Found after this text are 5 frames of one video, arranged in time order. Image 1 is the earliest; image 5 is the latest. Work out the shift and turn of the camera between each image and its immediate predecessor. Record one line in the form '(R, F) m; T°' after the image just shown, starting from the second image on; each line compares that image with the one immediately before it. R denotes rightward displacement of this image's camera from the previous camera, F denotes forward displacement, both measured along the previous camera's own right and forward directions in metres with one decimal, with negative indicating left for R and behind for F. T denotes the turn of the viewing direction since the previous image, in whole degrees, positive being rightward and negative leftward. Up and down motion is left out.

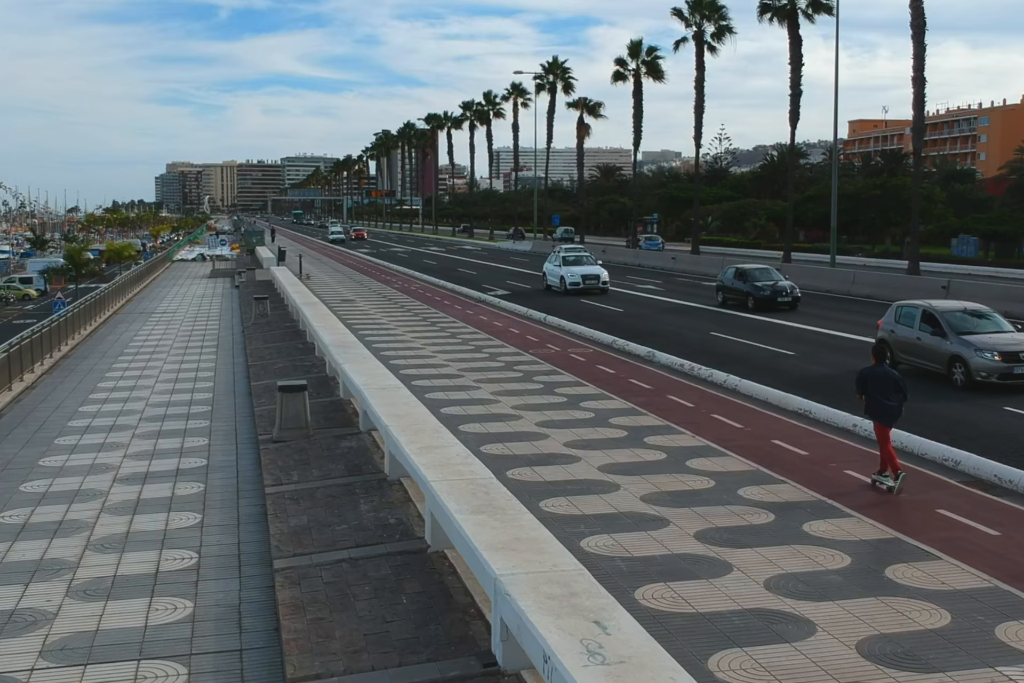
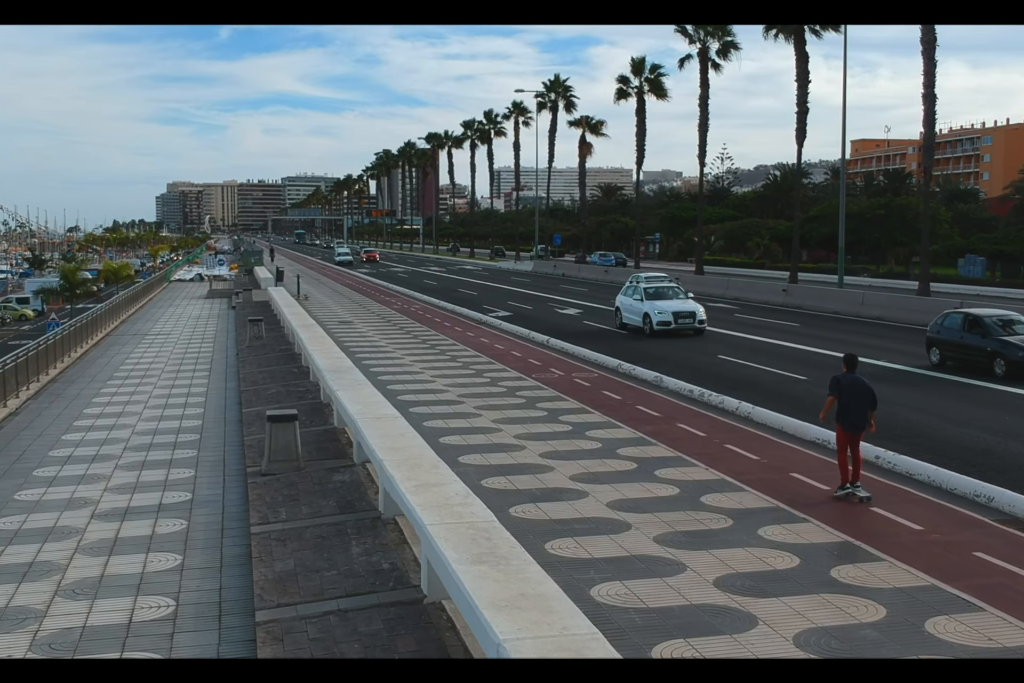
(0.0, +0.6) m; 0°
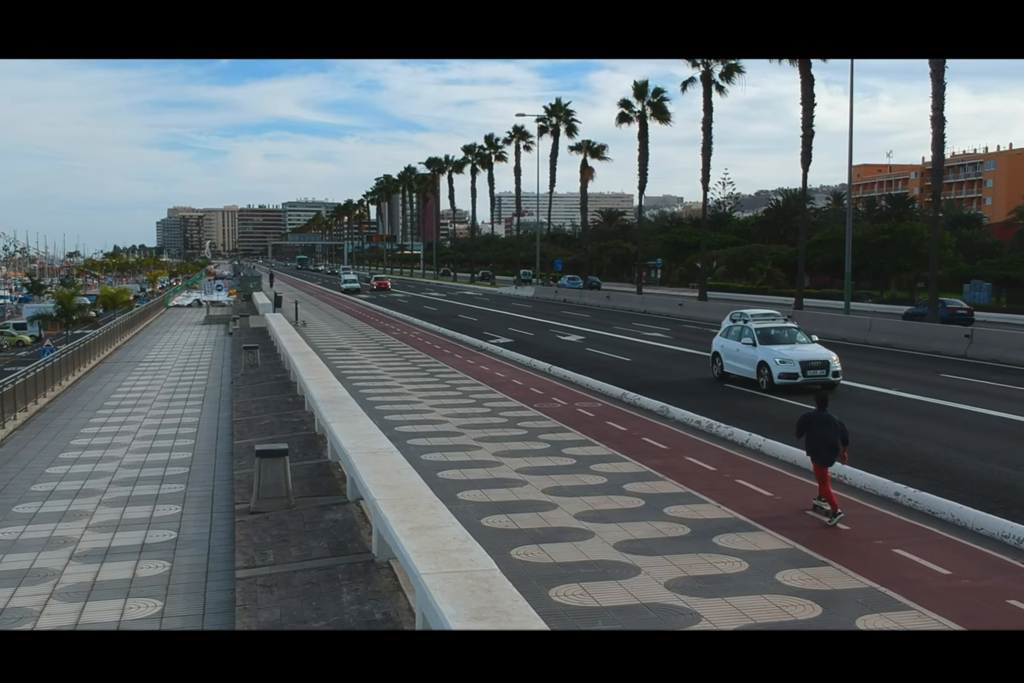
(0.0, +0.5) m; 0°
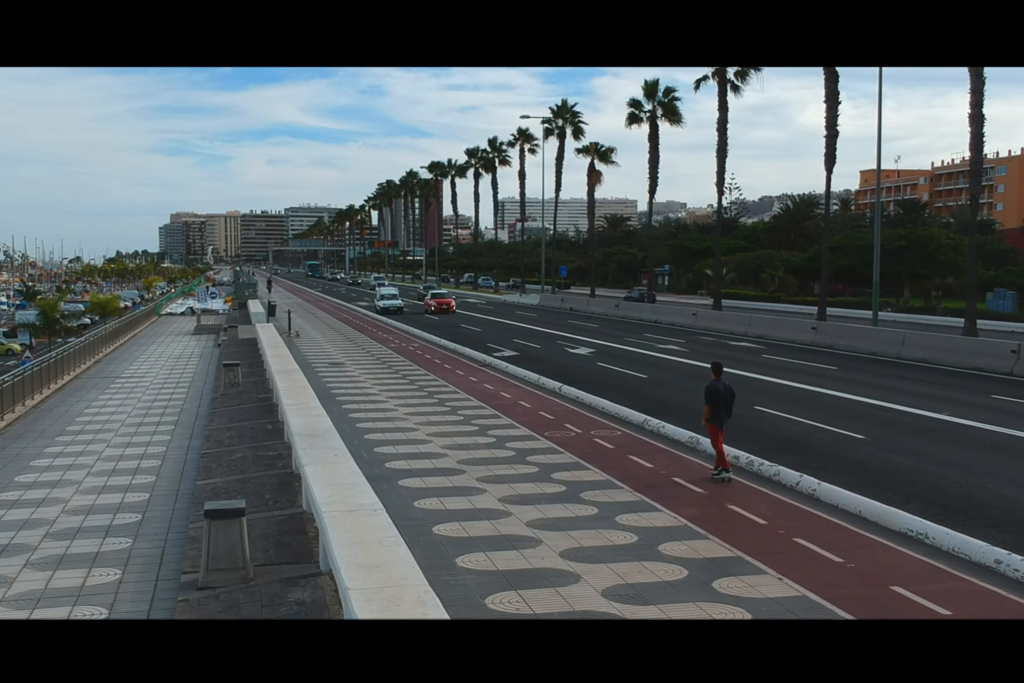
(+0.3, +0.8) m; 0°
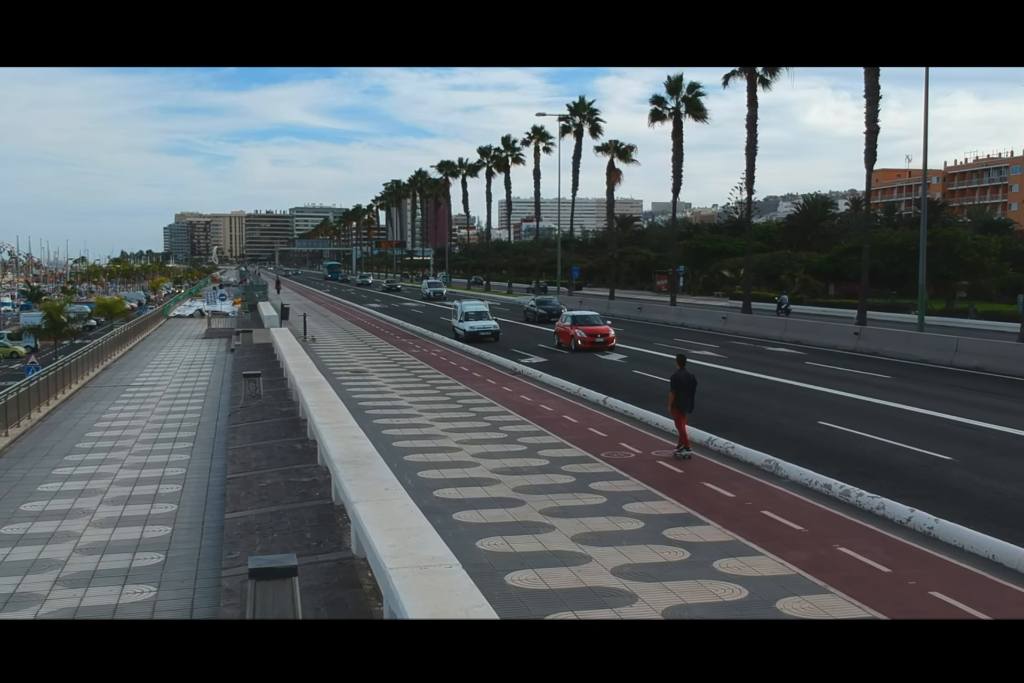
(-0.4, +0.5) m; 0°
